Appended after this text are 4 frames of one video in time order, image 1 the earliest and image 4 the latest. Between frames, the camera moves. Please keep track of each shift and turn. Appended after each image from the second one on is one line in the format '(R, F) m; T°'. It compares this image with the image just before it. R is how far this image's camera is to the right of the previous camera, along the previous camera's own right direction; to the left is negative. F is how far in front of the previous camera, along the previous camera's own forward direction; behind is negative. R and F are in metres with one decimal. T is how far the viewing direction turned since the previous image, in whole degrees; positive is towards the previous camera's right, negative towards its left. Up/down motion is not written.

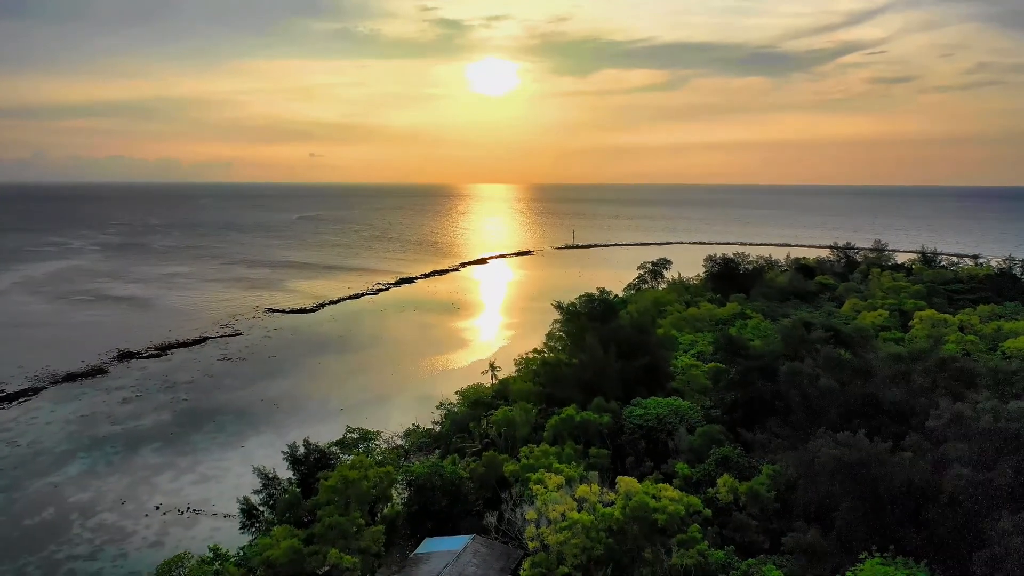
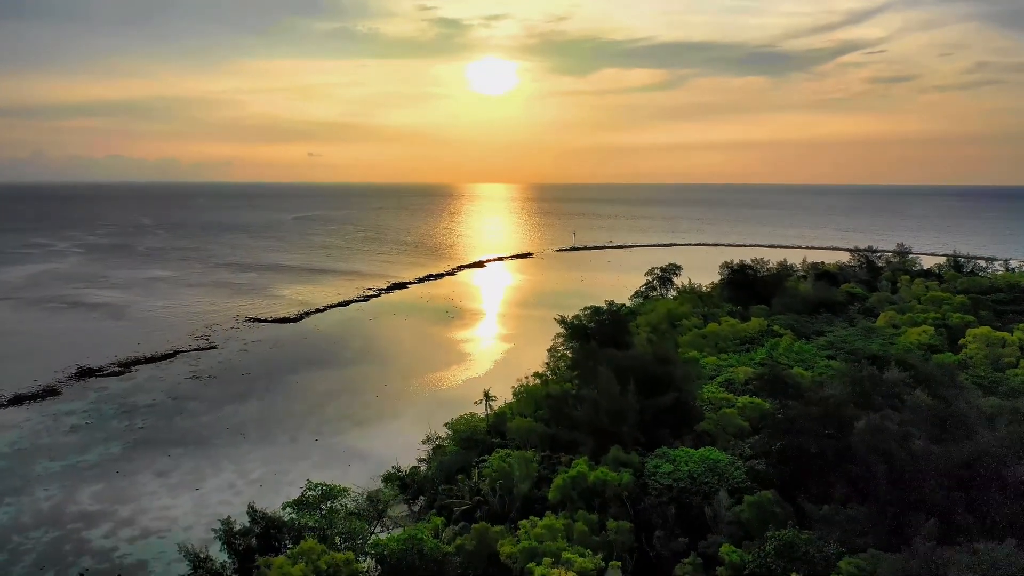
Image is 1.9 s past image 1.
(+0.1, +3.3) m; 0°
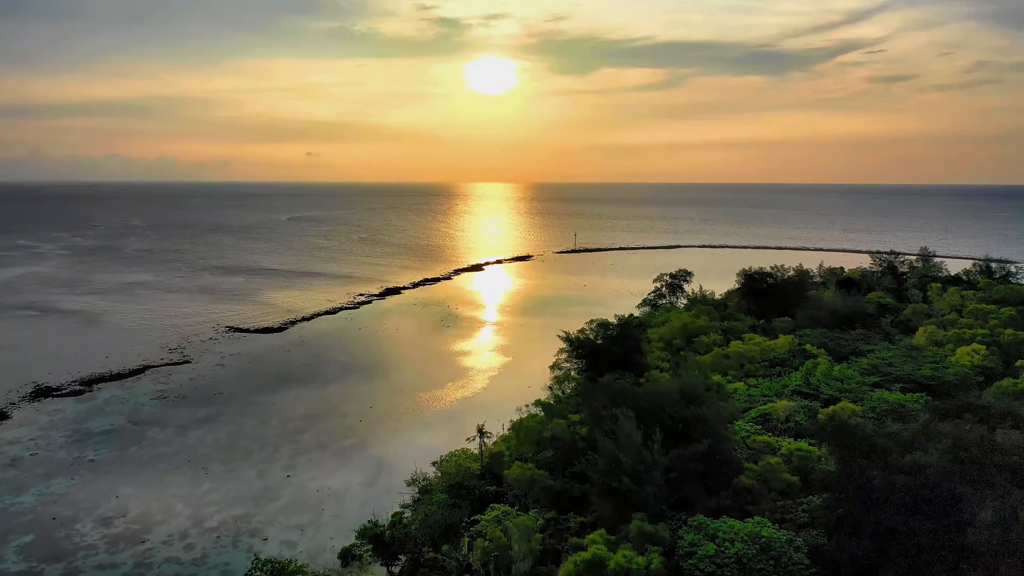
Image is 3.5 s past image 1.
(0.0, +3.0) m; 0°
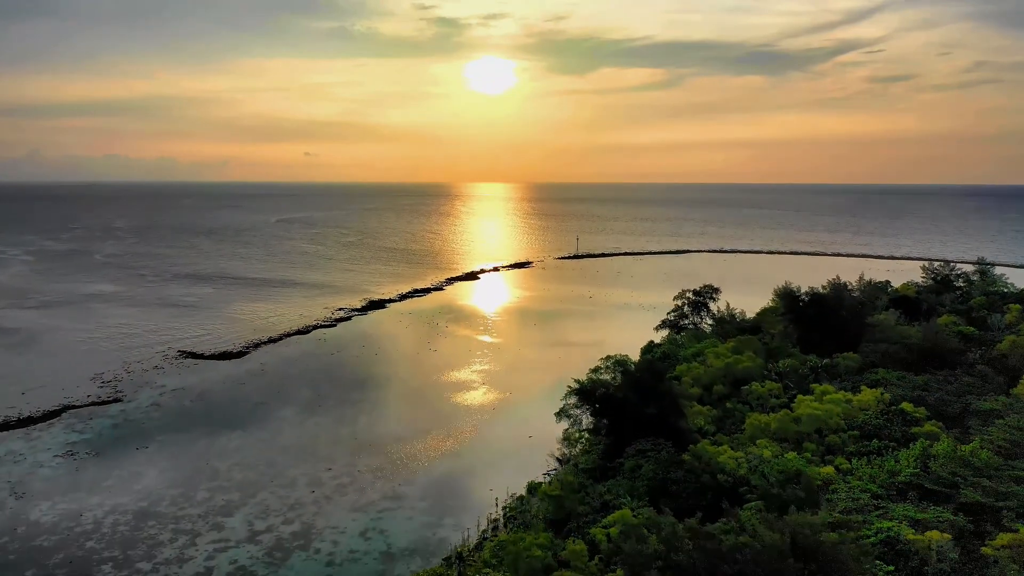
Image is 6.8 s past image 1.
(+0.1, +6.0) m; 0°
